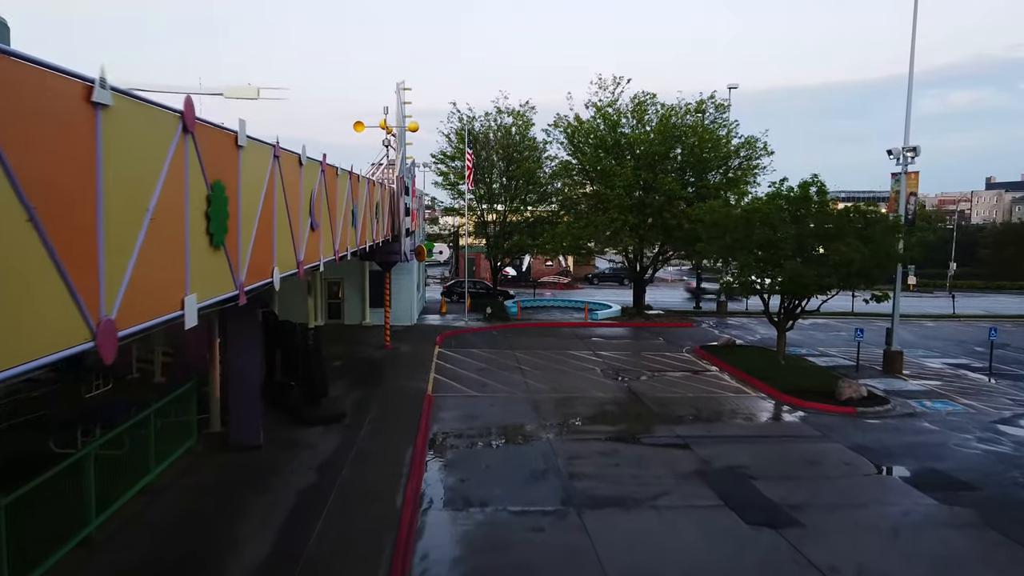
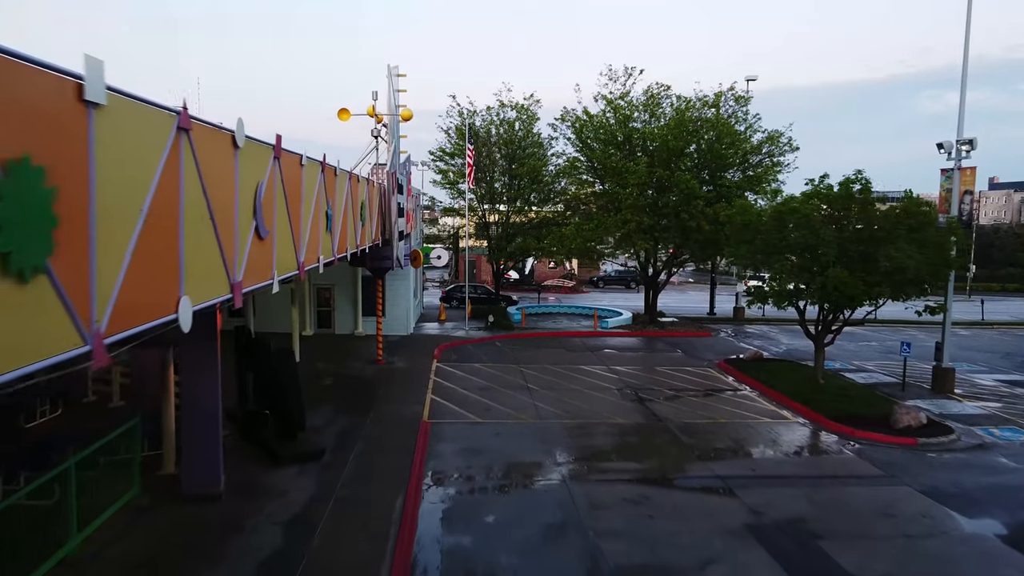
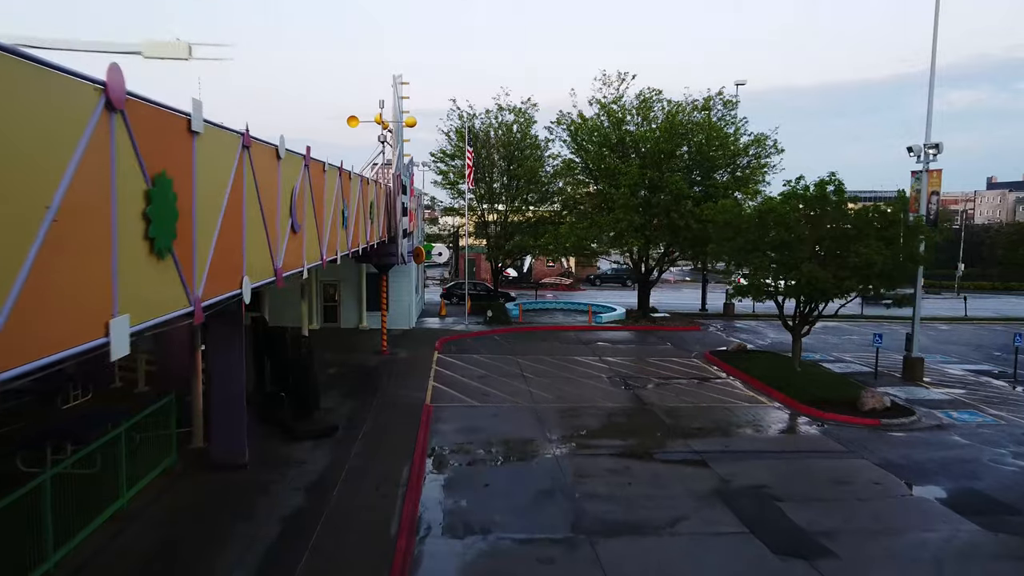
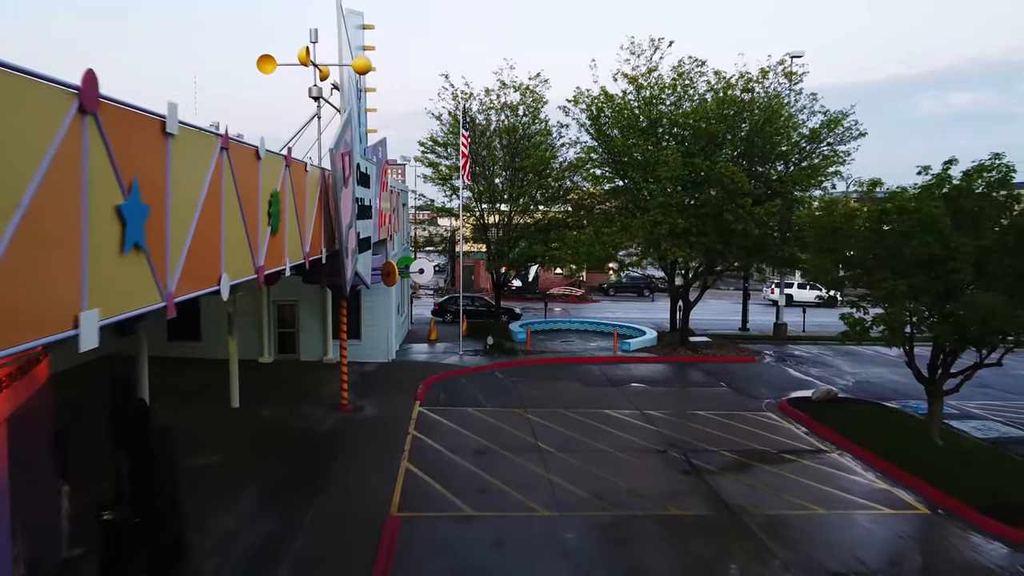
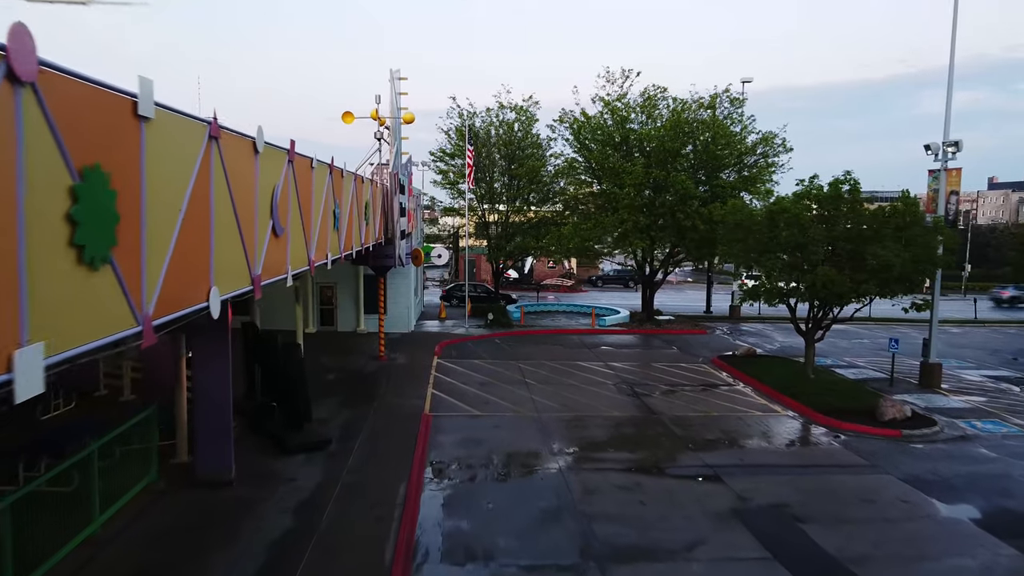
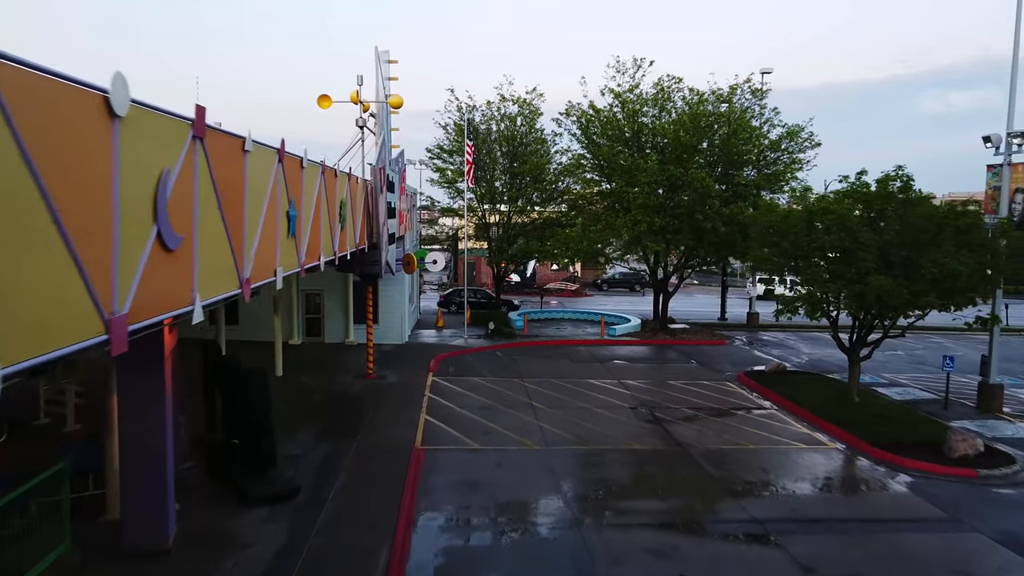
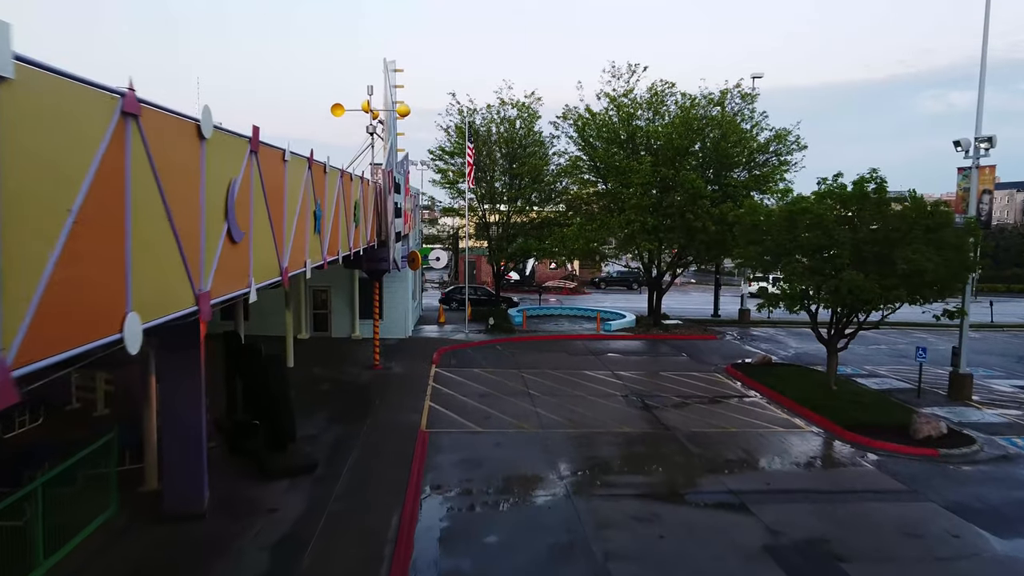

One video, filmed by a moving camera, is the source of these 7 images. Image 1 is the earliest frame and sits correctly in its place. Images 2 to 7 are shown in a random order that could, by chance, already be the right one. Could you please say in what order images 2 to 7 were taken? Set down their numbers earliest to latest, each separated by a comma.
3, 5, 2, 7, 6, 4
